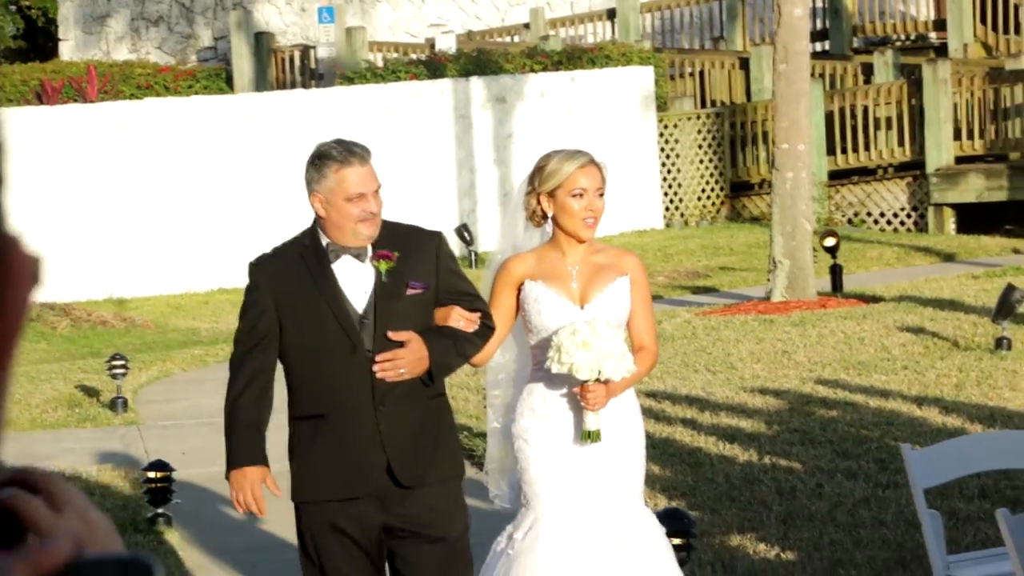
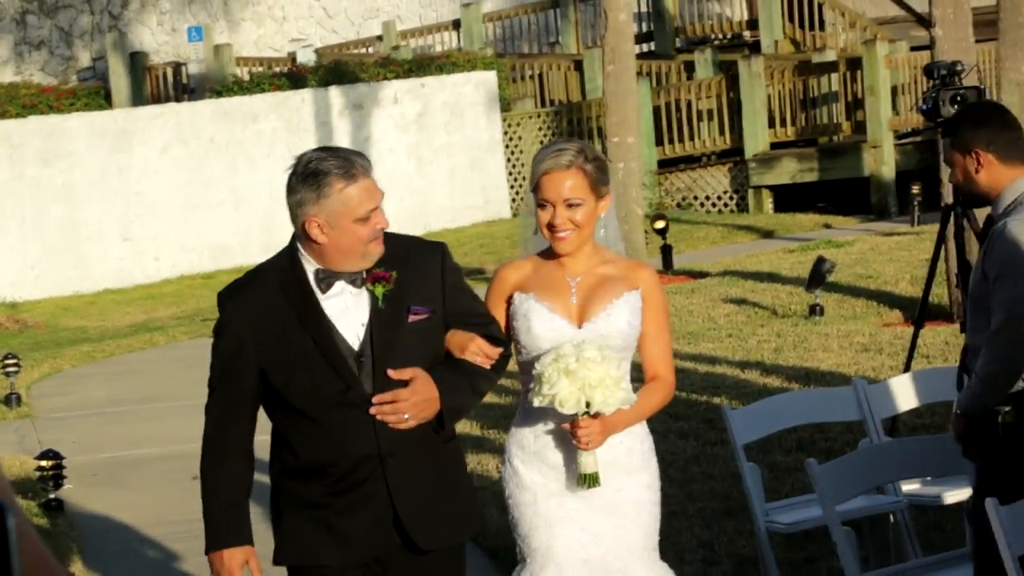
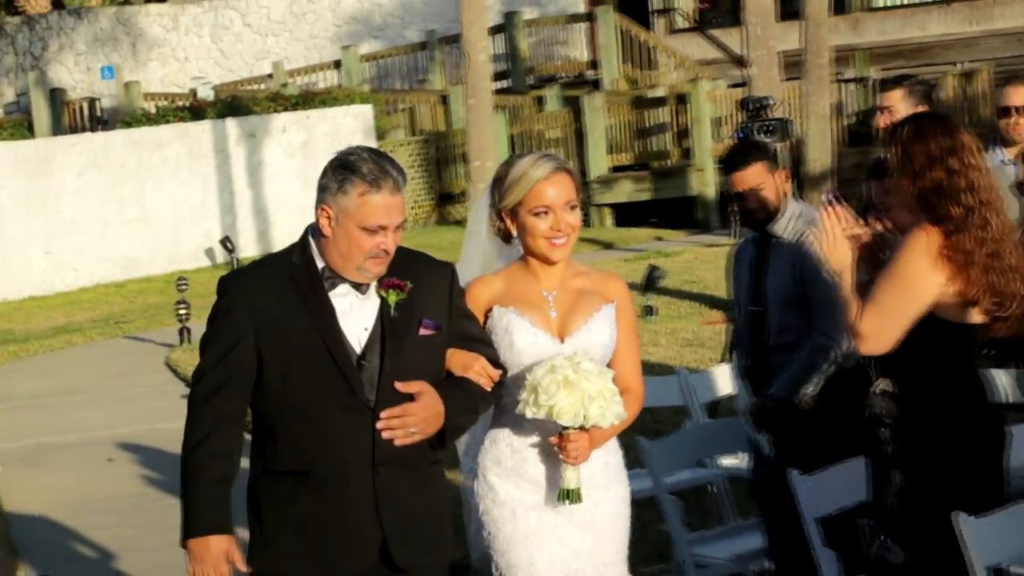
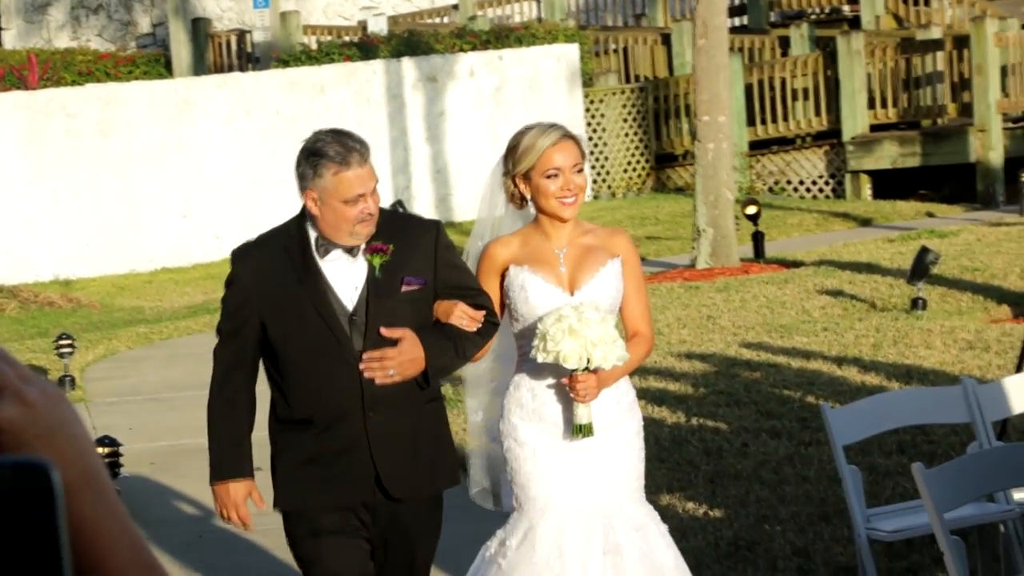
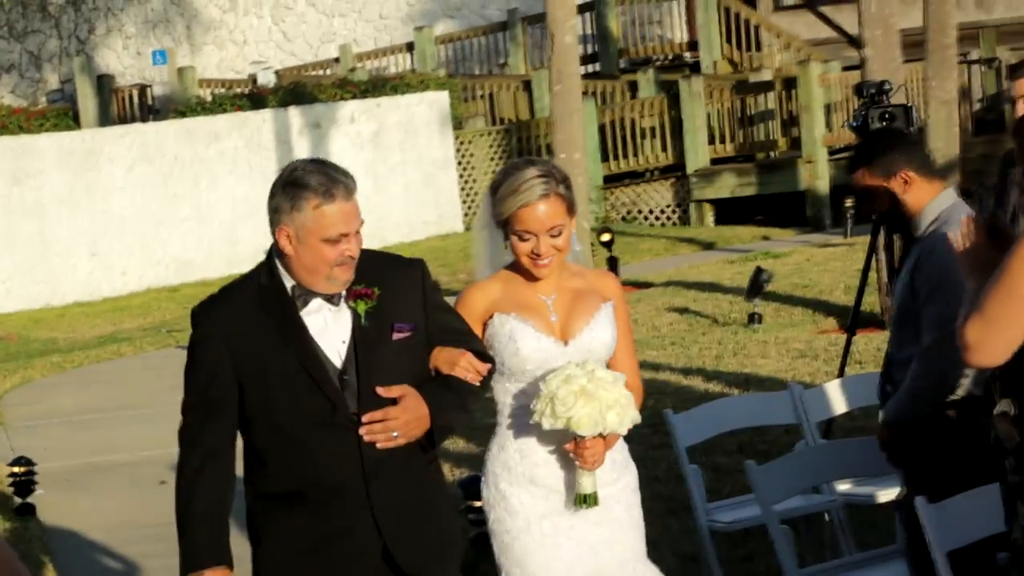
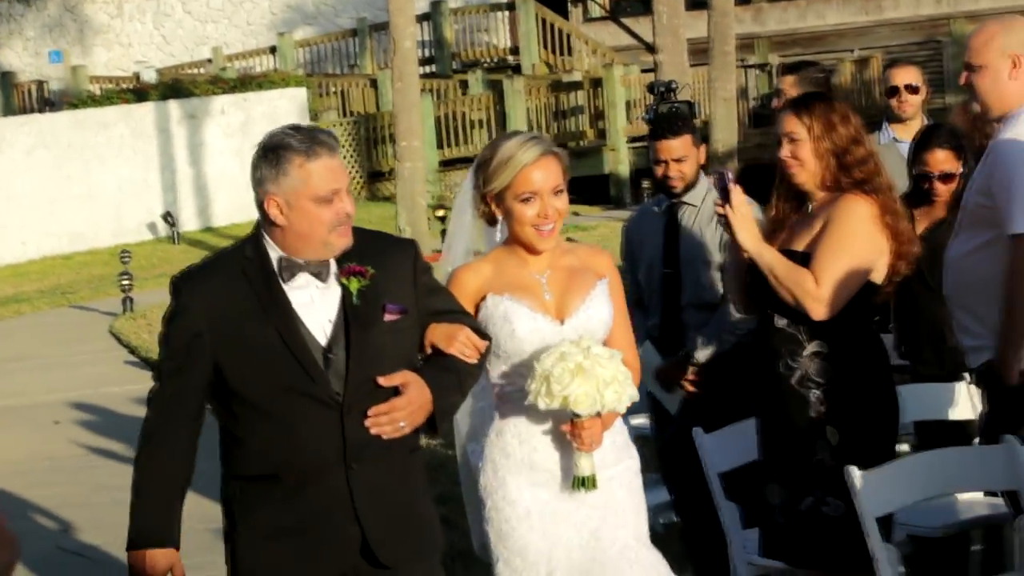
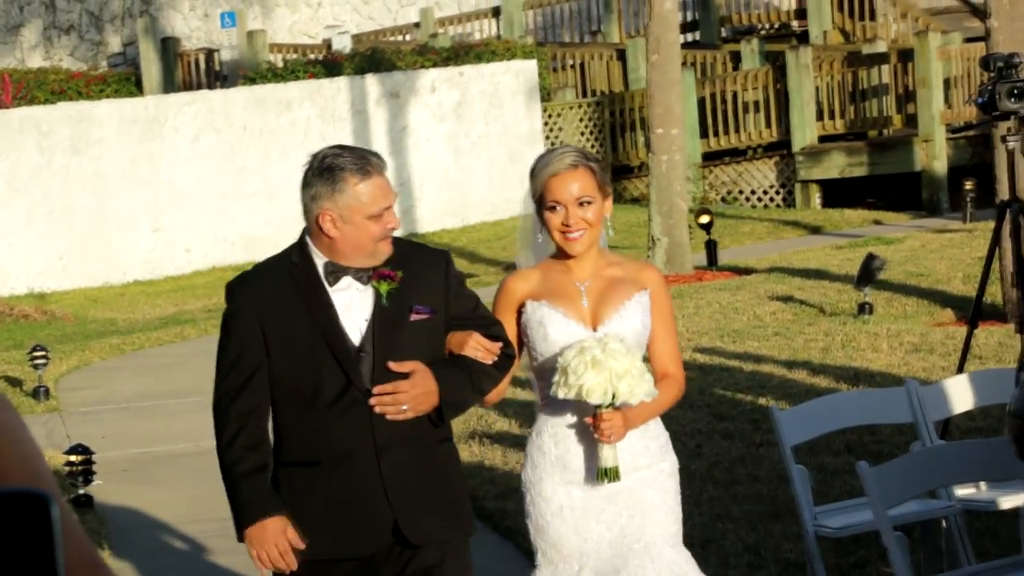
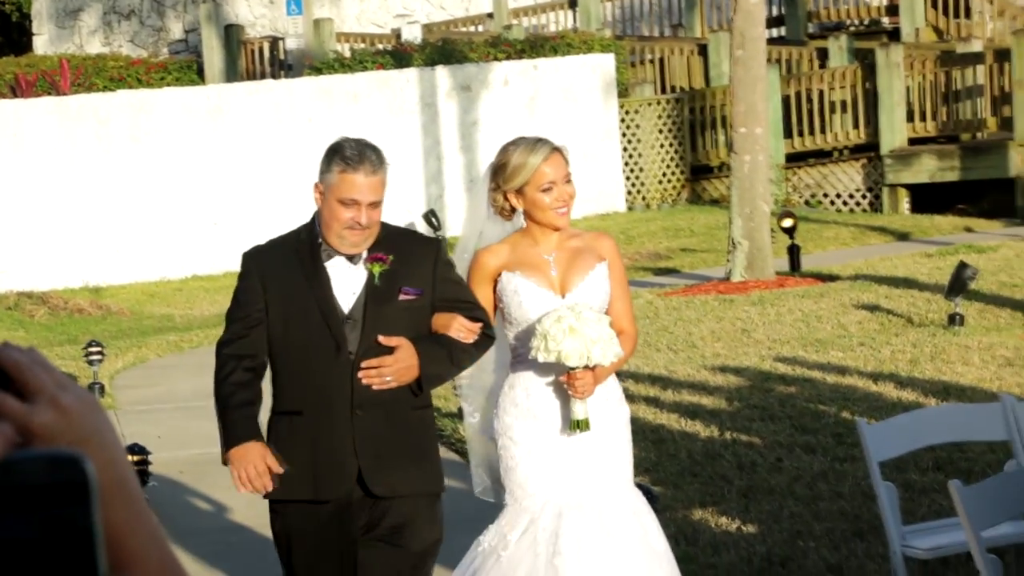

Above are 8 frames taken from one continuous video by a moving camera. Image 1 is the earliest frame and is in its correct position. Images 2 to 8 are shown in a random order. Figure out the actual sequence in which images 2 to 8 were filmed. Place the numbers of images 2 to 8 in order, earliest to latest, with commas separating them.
8, 4, 7, 2, 5, 3, 6
